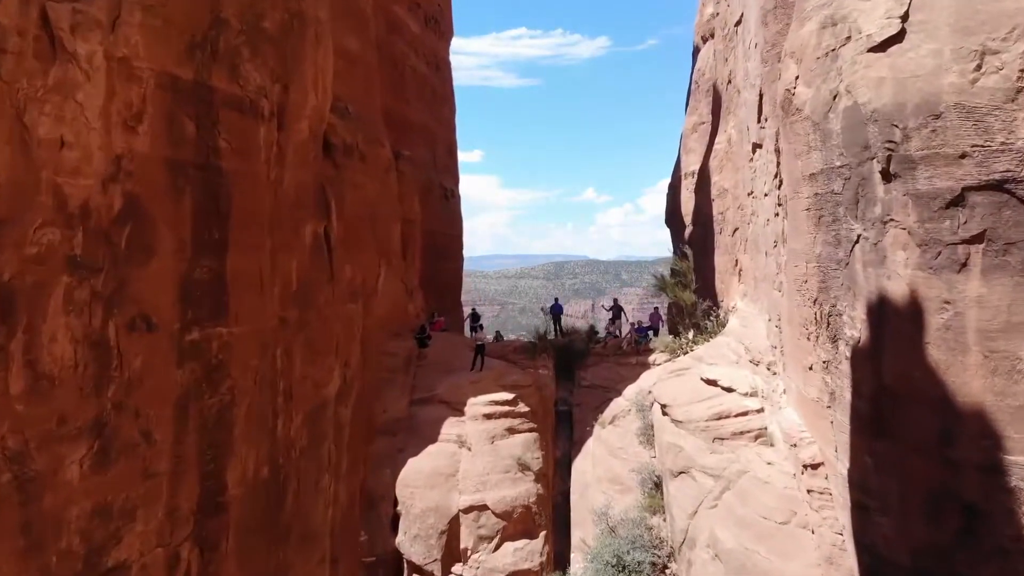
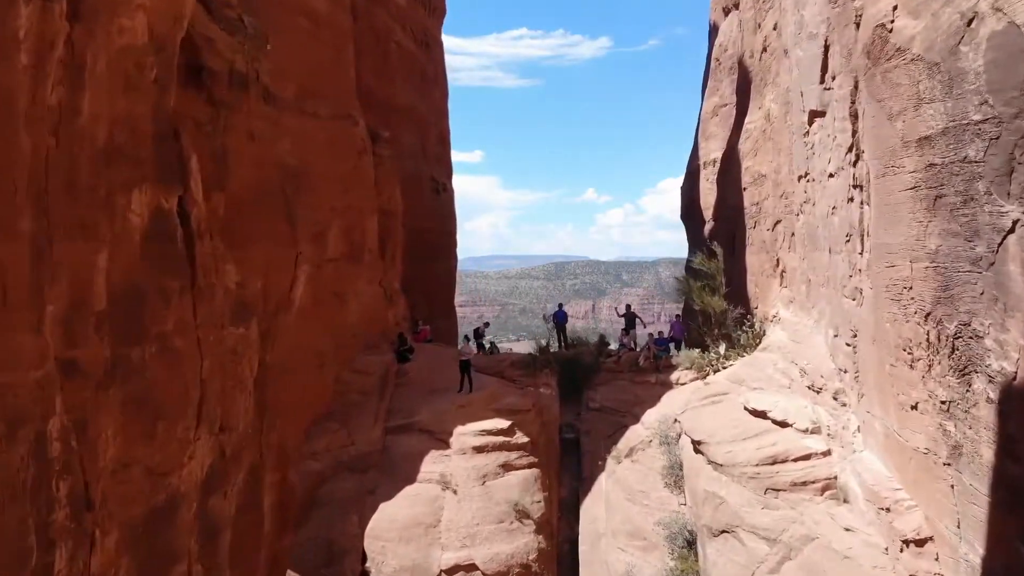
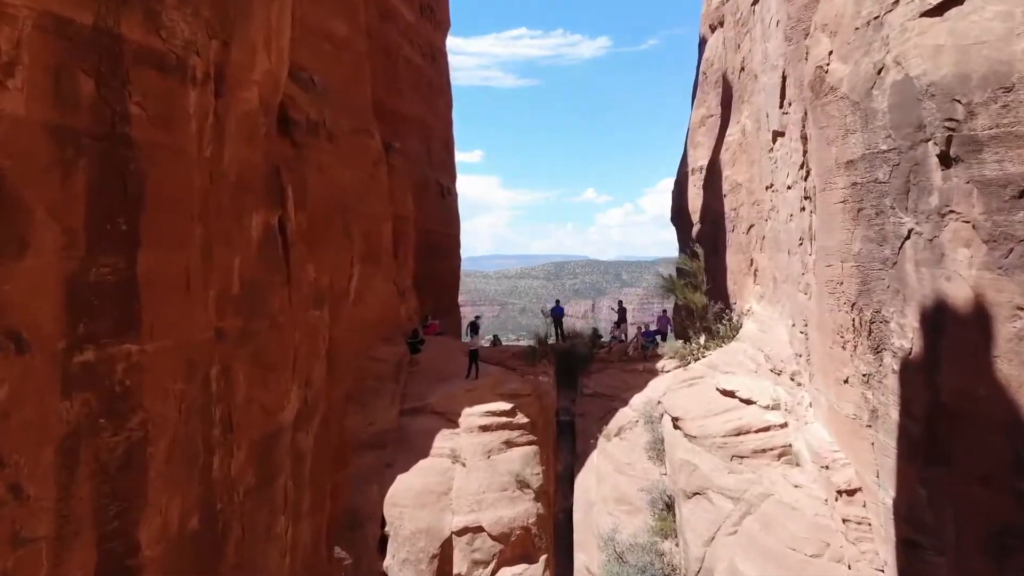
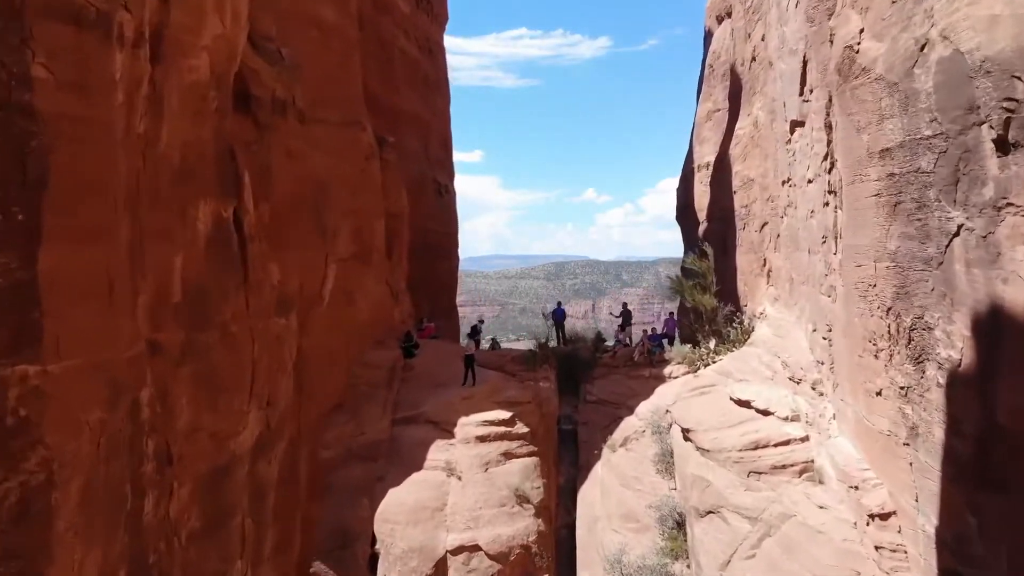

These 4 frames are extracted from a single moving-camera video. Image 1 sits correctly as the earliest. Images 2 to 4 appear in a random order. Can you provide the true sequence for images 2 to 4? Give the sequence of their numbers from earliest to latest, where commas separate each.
3, 4, 2
